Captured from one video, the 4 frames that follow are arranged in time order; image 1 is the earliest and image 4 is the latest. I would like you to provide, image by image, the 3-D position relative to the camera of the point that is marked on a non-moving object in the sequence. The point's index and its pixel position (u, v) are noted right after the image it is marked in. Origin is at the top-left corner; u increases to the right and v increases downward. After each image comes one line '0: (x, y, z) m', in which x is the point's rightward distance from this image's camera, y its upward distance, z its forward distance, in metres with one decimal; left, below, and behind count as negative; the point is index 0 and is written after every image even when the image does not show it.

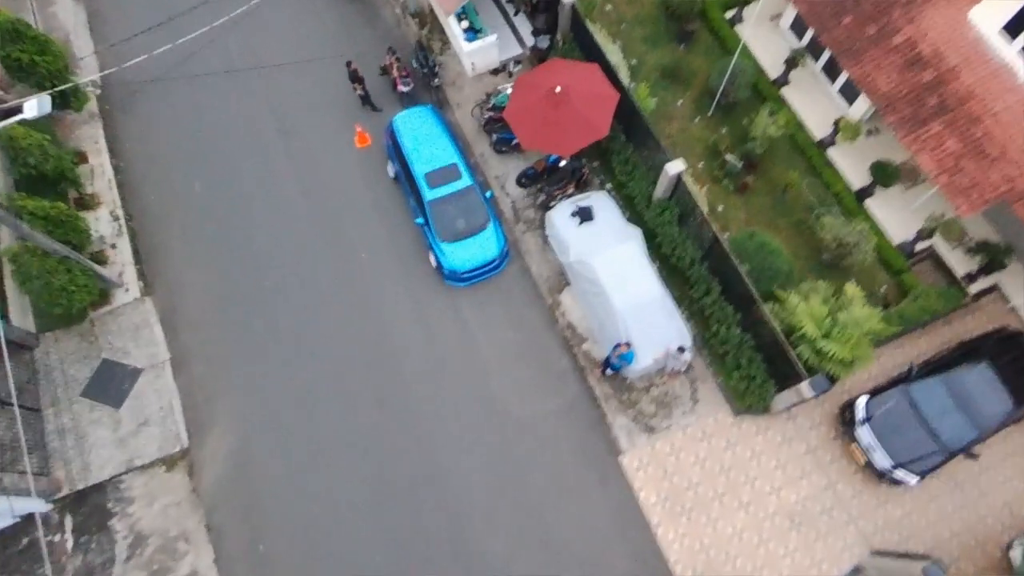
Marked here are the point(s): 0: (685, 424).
0: (+3.6, -2.8, +12.9) m
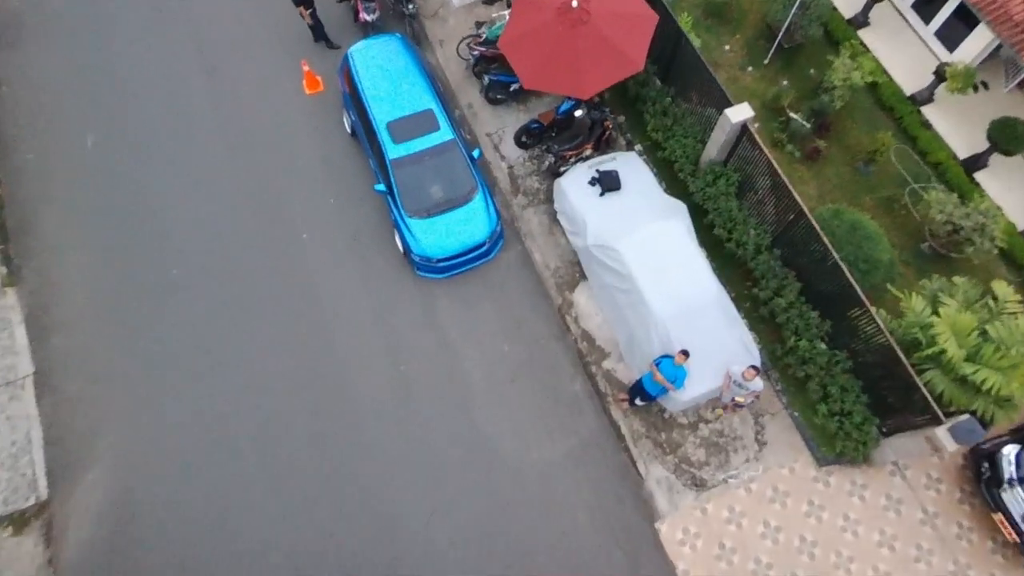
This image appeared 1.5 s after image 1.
0: (+3.5, -2.8, +9.1) m
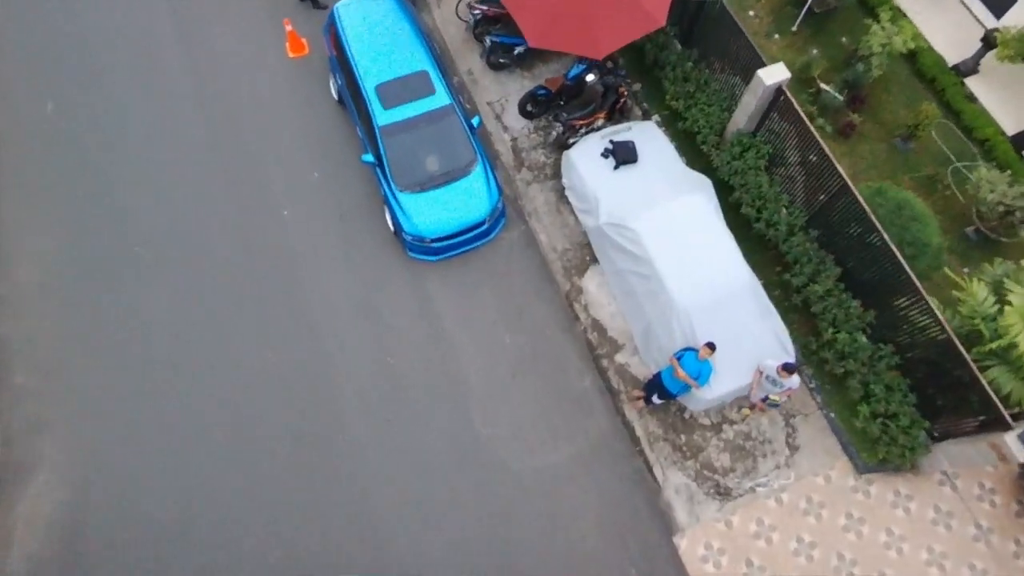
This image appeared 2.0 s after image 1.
0: (+3.5, -2.6, +8.1) m
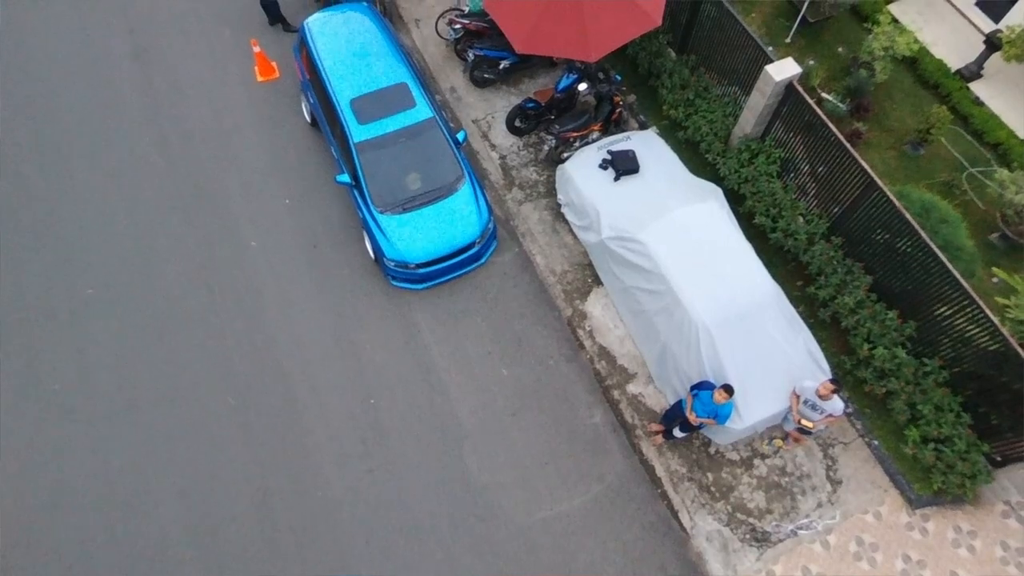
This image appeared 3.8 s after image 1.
0: (+3.5, -2.7, +7.0) m
